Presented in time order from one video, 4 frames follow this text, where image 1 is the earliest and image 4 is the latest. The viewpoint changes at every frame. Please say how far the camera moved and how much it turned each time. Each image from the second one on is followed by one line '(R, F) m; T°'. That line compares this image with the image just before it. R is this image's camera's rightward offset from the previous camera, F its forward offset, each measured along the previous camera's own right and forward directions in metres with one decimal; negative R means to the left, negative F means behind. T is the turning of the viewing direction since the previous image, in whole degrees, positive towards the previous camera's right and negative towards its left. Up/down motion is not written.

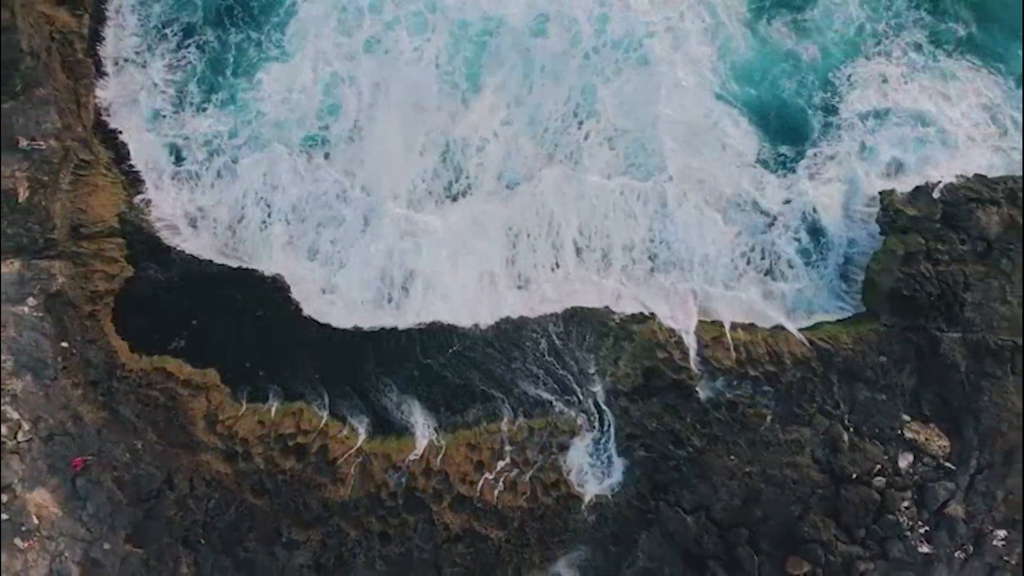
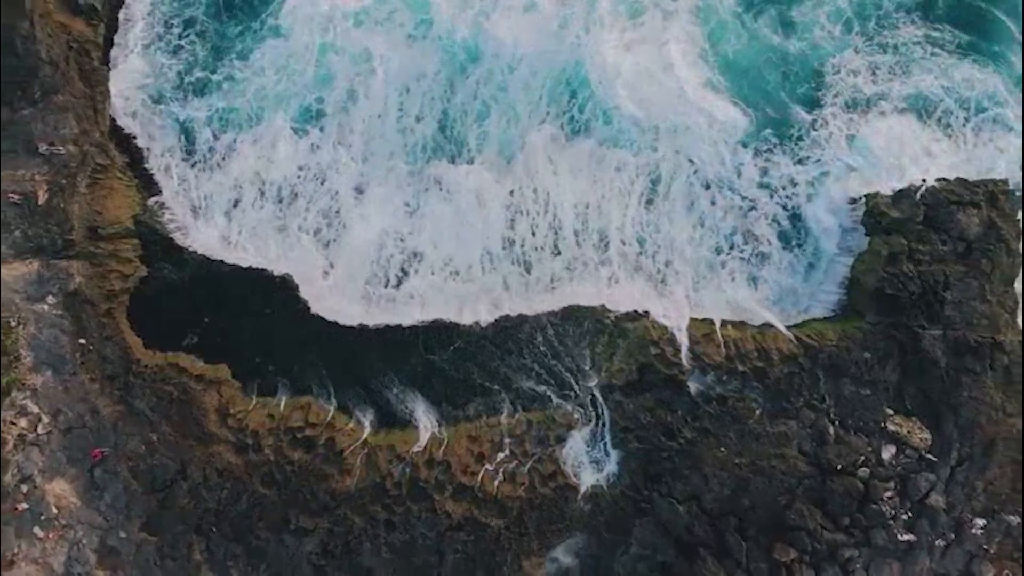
(0.0, -0.6) m; 0°
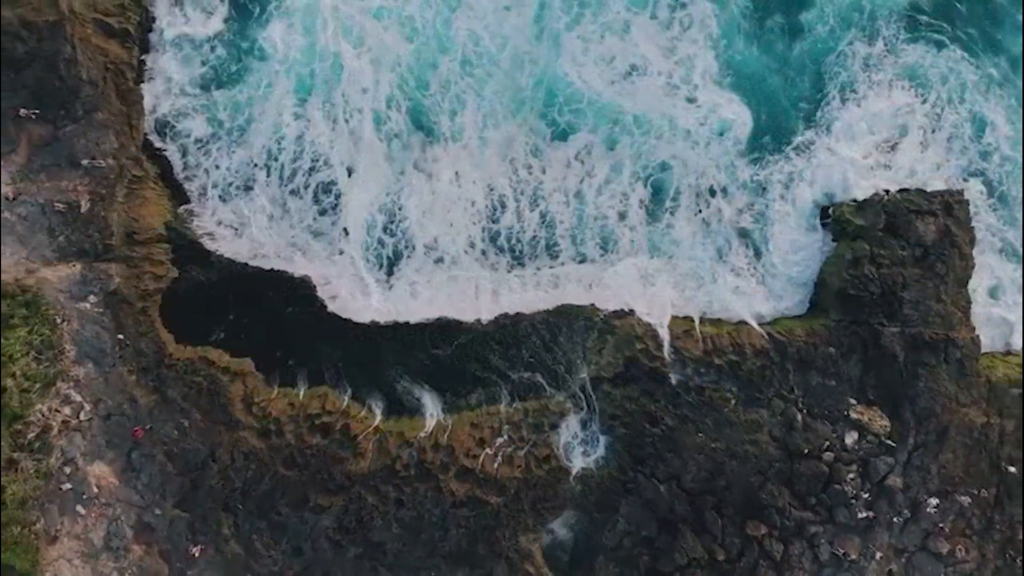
(0.0, -1.6) m; 0°
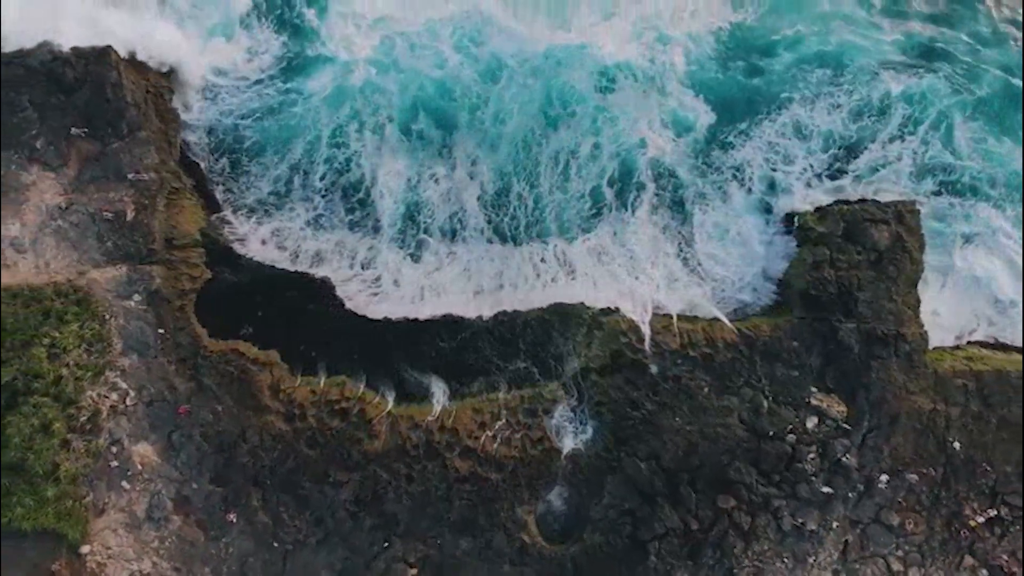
(0.0, -2.1) m; 0°
